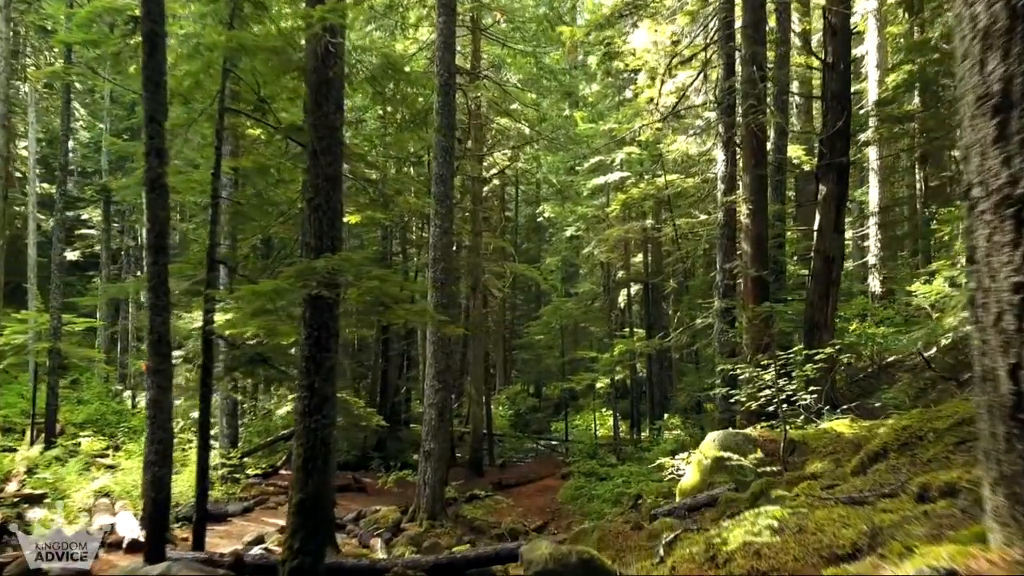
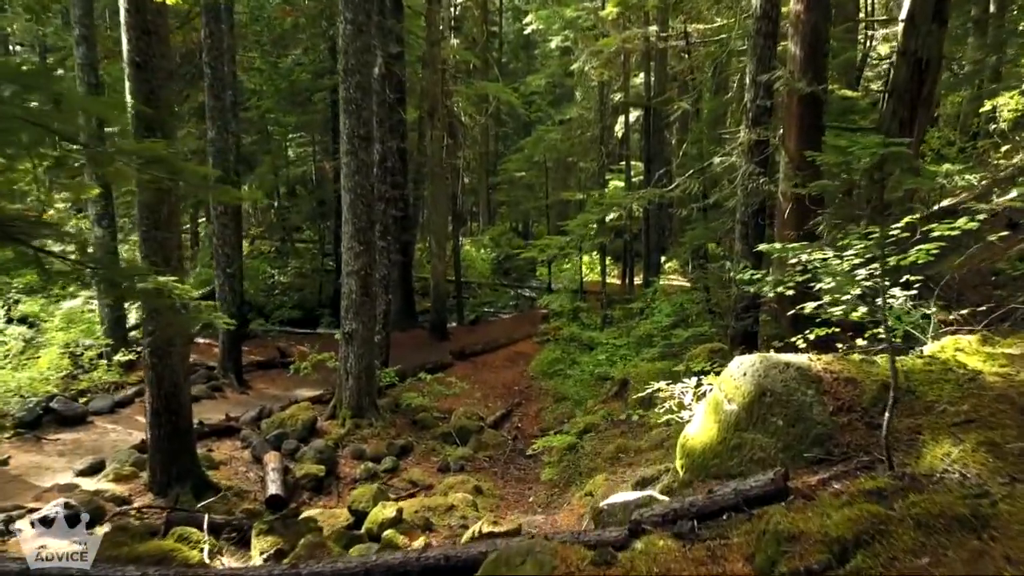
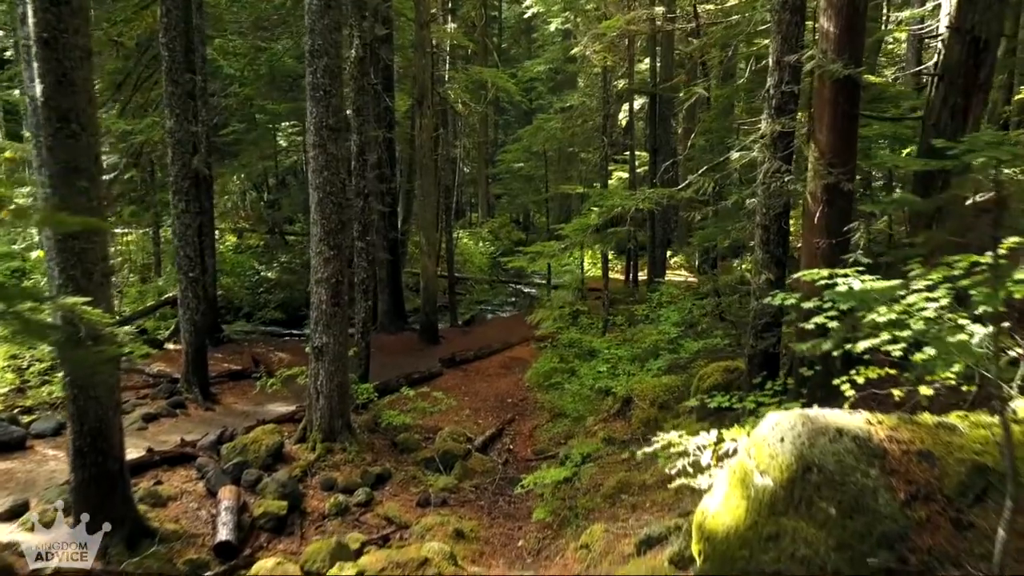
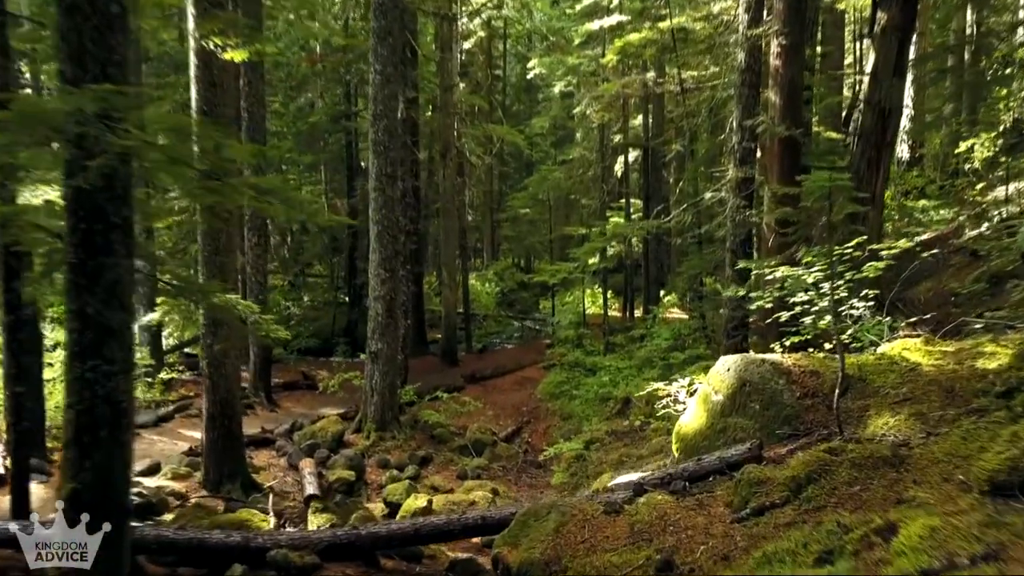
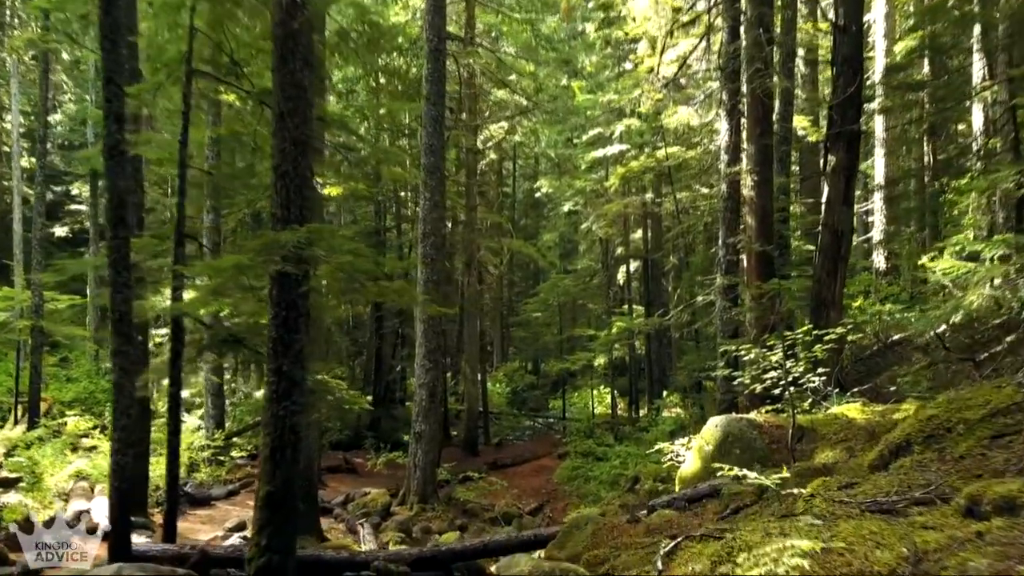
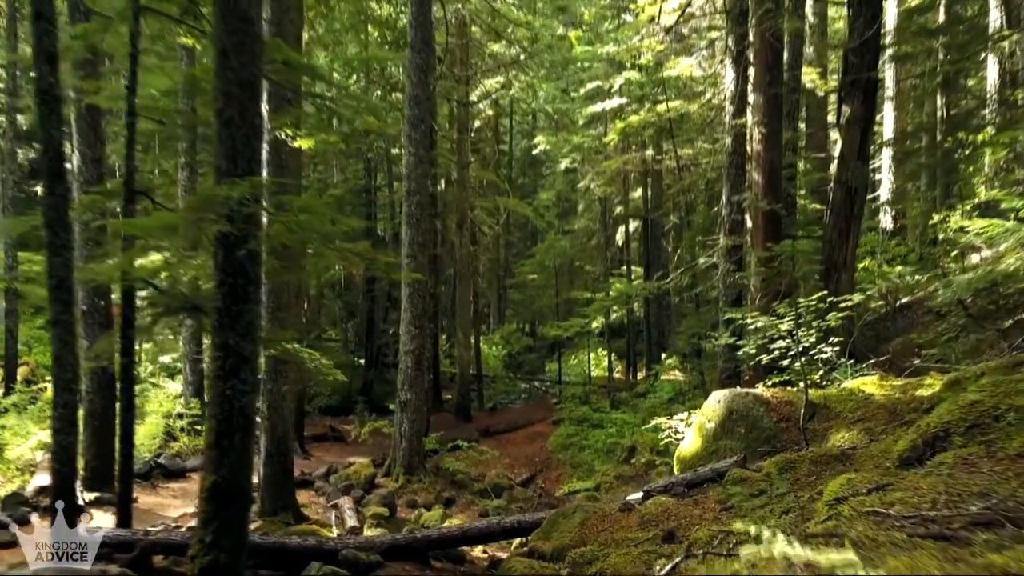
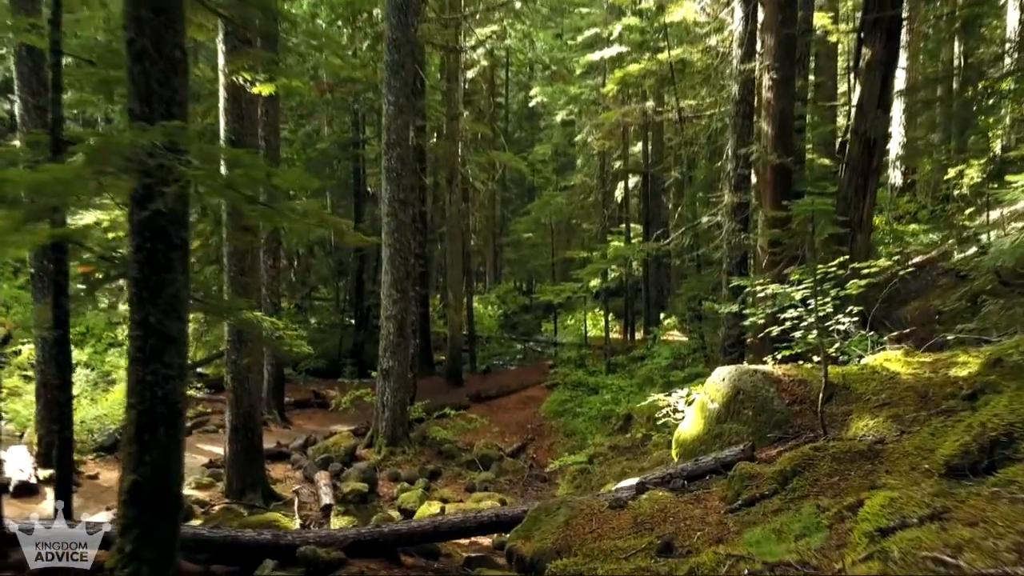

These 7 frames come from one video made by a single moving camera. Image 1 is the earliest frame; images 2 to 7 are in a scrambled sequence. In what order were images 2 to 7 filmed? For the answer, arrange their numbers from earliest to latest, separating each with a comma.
5, 6, 7, 4, 2, 3
